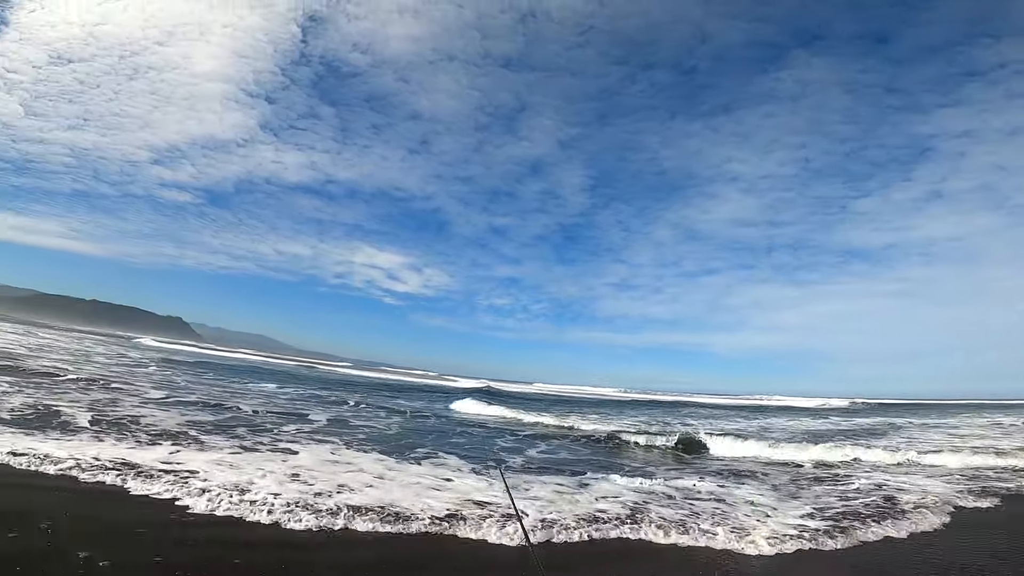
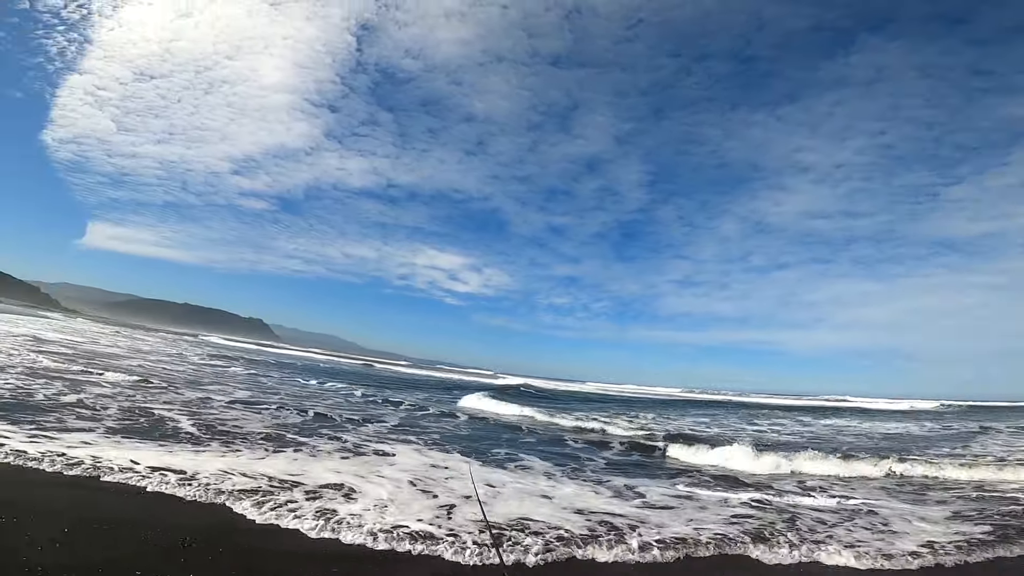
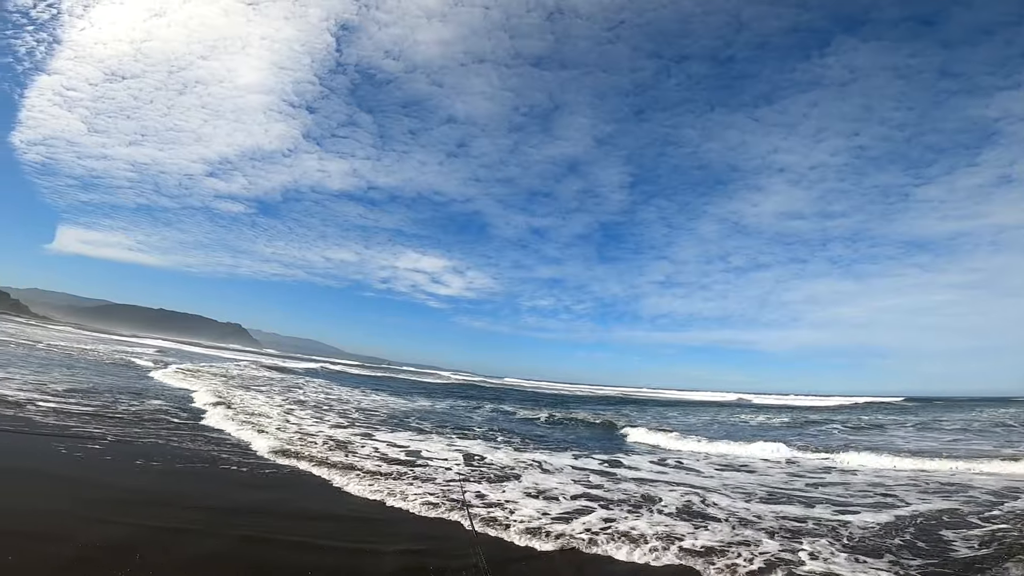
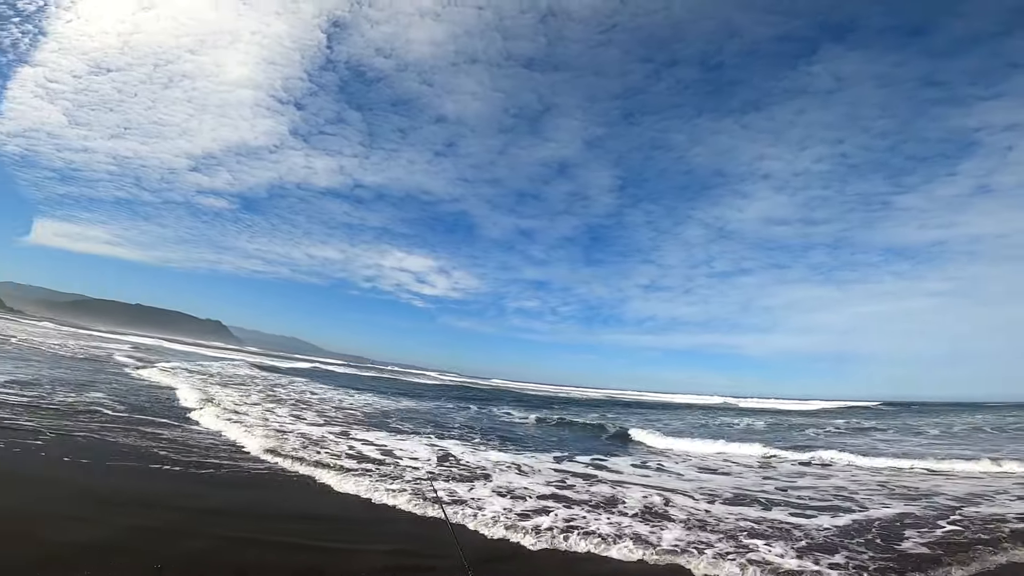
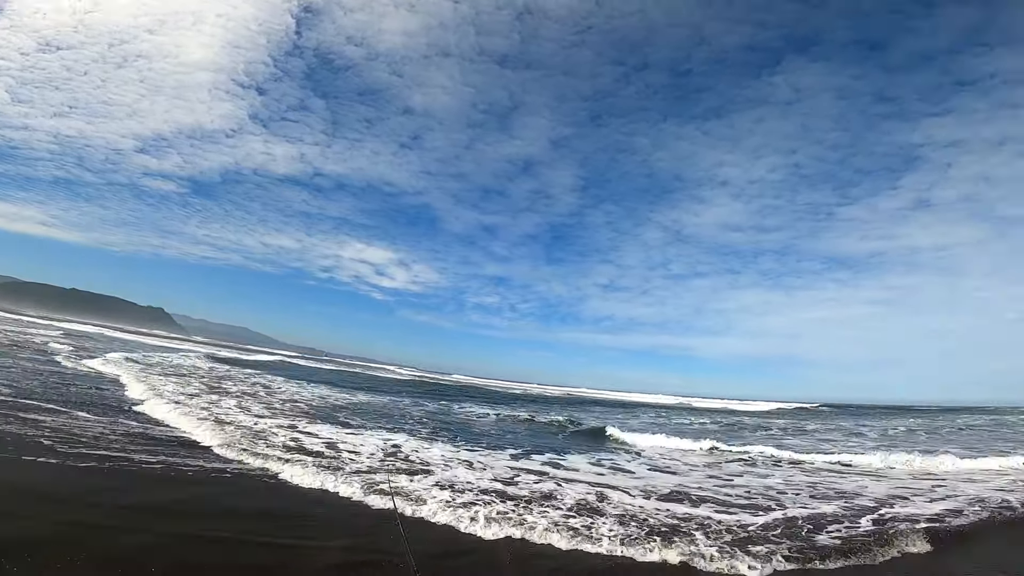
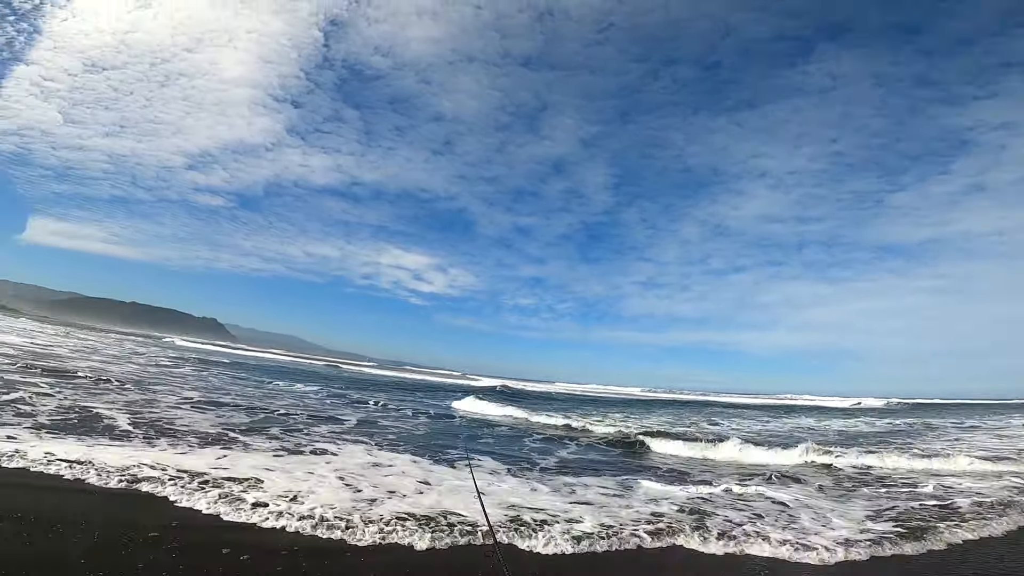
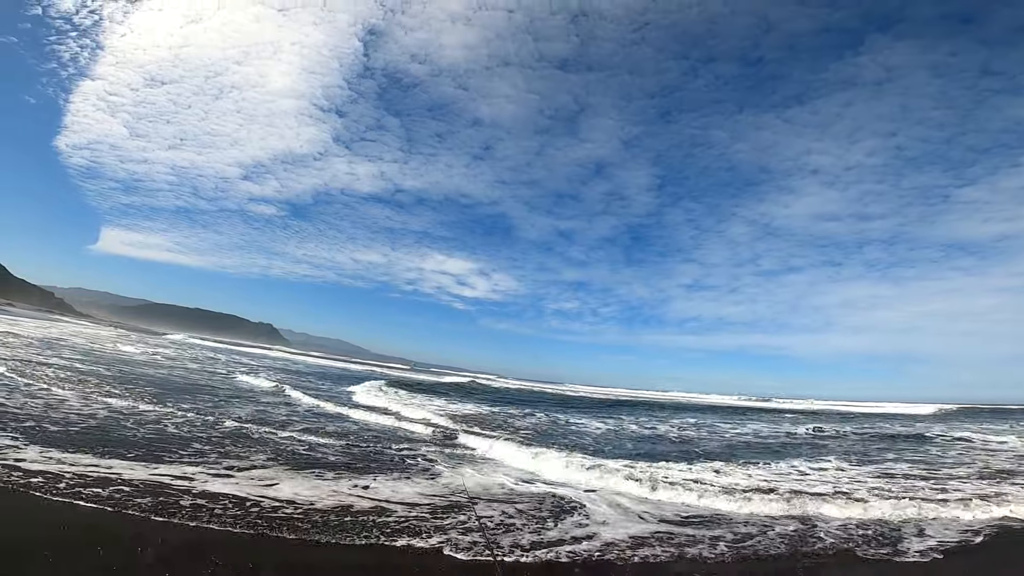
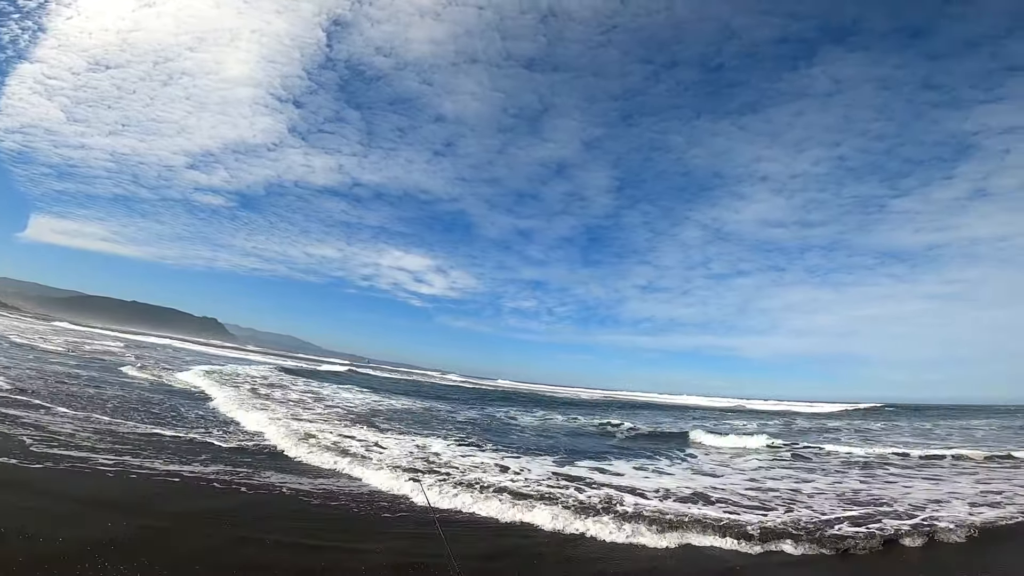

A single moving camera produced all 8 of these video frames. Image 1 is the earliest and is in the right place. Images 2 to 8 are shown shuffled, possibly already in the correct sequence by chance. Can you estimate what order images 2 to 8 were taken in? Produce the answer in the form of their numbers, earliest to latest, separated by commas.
6, 2, 7, 8, 5, 4, 3
